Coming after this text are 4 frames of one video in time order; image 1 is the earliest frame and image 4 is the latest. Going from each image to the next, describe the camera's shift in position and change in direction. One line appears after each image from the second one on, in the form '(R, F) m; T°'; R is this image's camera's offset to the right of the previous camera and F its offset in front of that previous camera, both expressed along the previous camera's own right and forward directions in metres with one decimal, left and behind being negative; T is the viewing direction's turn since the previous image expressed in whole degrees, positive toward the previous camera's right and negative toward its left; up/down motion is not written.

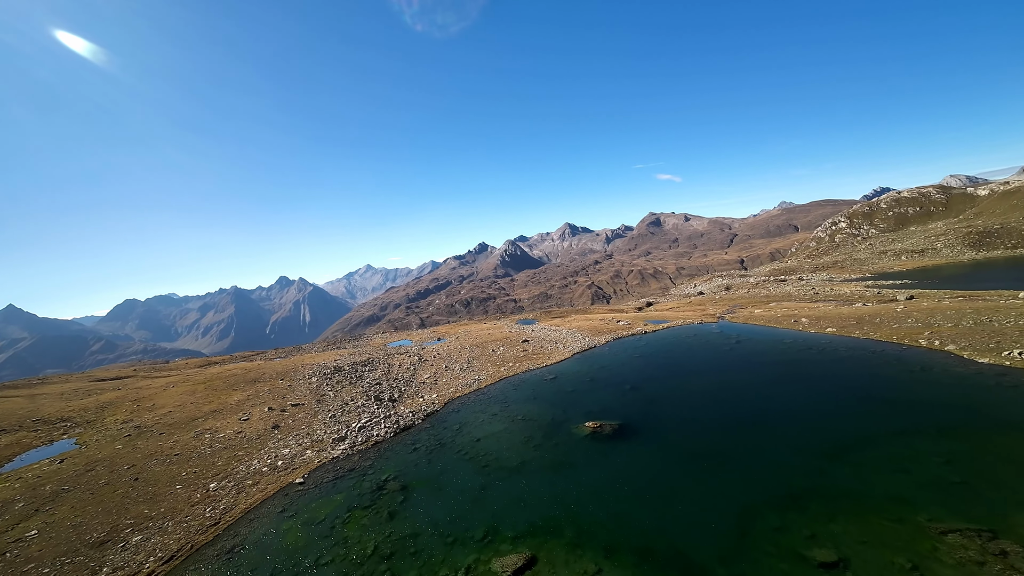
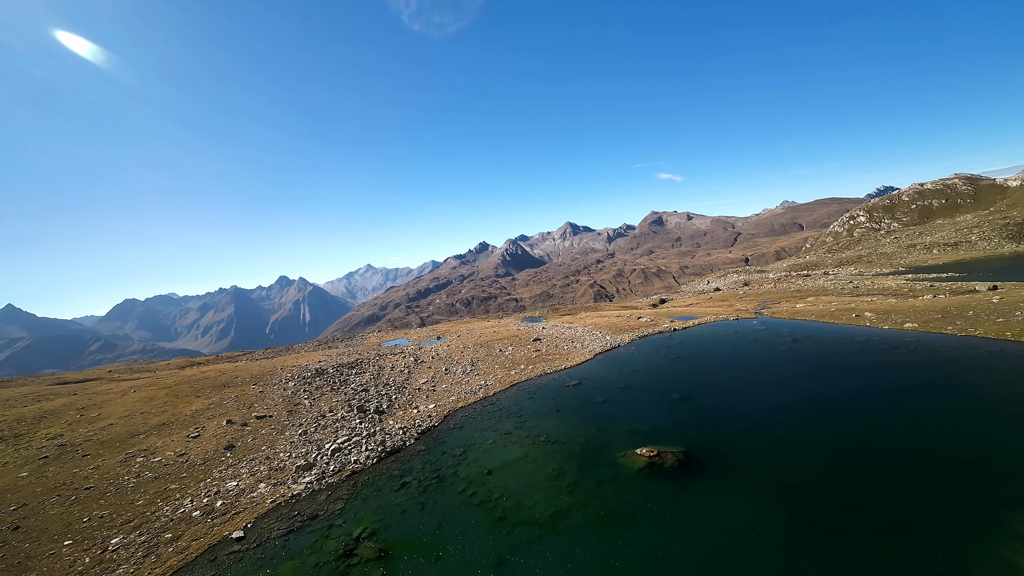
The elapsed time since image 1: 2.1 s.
(-1.6, +8.5) m; 0°
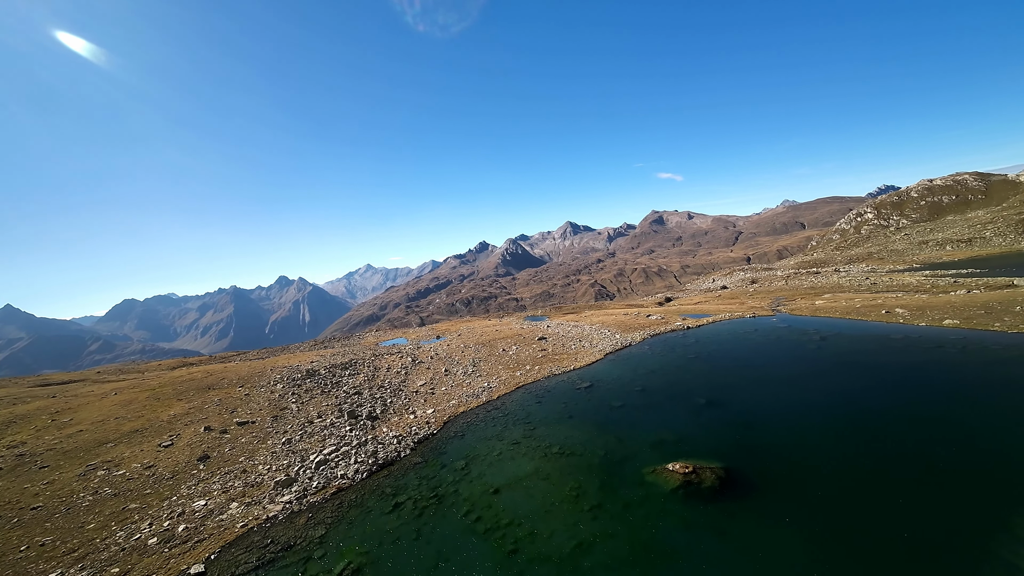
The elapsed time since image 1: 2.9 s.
(-0.6, +3.4) m; 0°
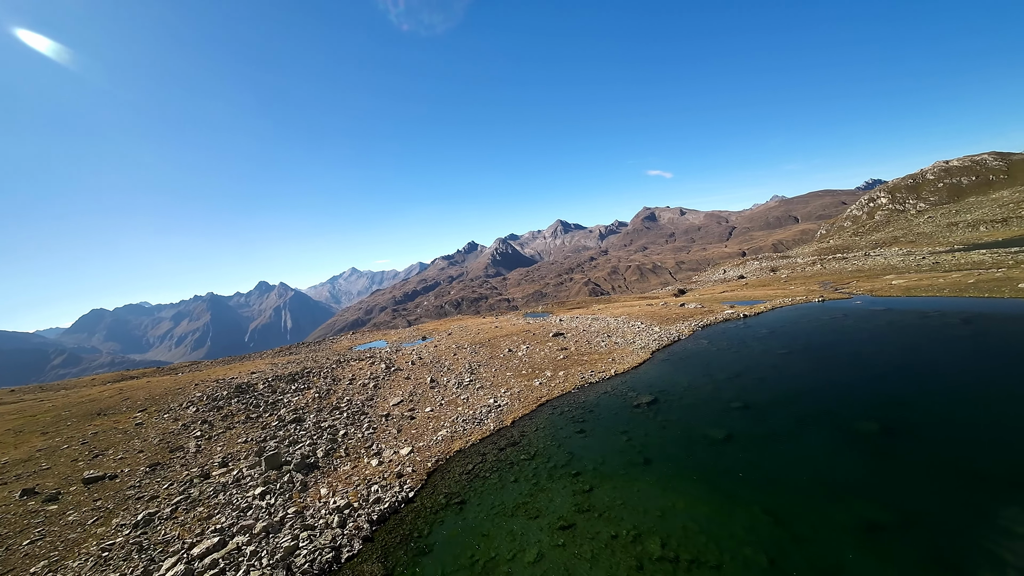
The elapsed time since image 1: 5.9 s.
(-2.0, +13.0) m; +1°
